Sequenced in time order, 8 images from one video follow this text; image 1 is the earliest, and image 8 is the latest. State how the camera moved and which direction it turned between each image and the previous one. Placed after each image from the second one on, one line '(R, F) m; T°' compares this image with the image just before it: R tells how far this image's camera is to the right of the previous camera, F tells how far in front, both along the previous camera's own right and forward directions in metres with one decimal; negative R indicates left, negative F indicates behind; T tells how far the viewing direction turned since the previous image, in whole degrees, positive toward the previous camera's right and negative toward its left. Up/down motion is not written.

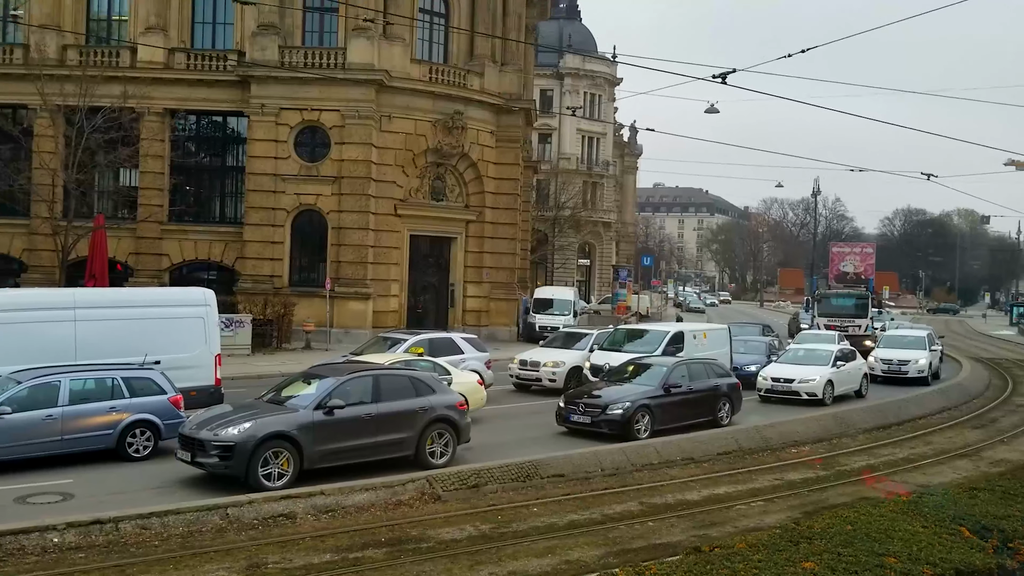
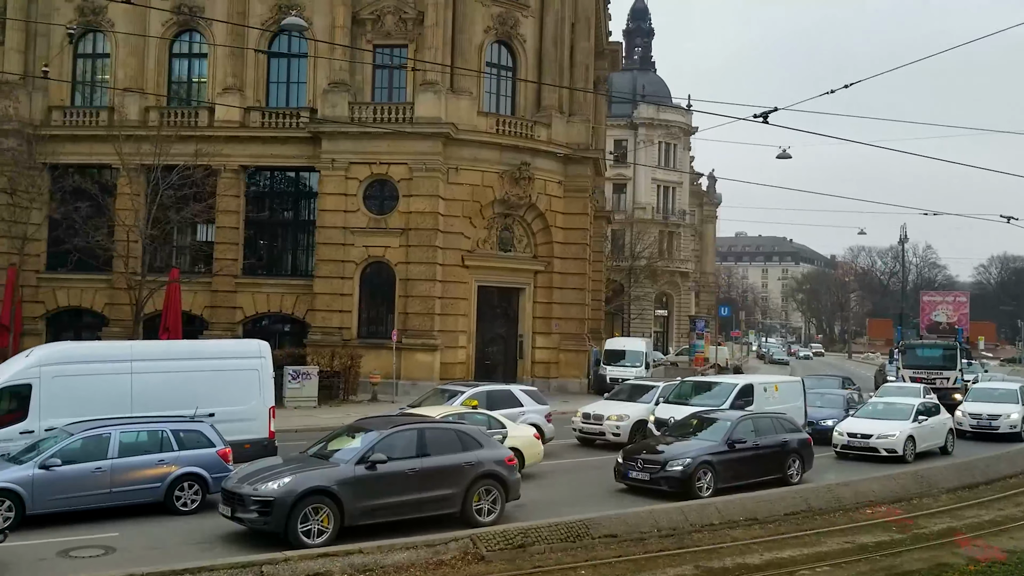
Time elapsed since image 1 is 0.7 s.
(+0.5, +0.4) m; -5°
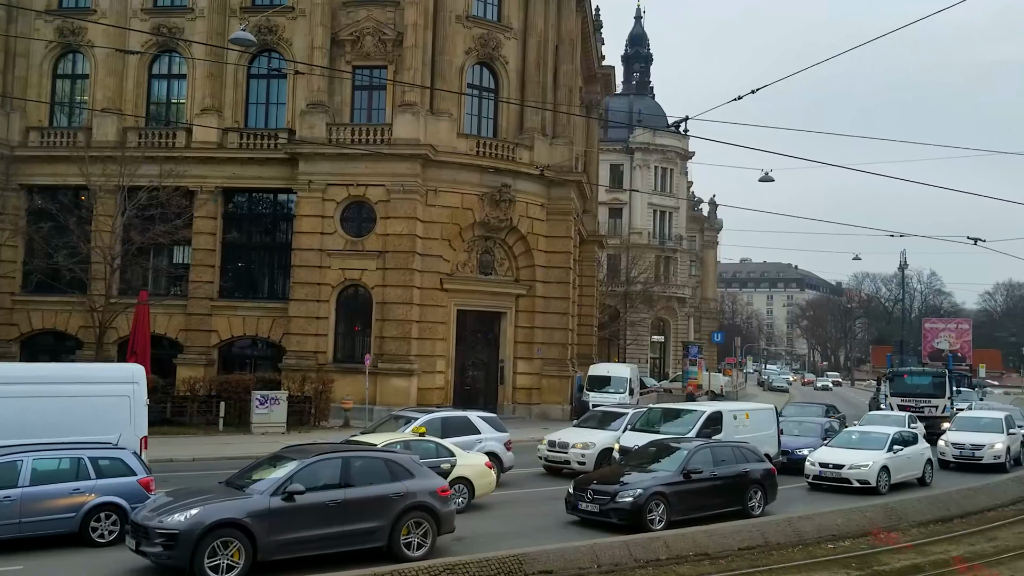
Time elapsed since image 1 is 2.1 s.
(+1.1, +0.6) m; 0°
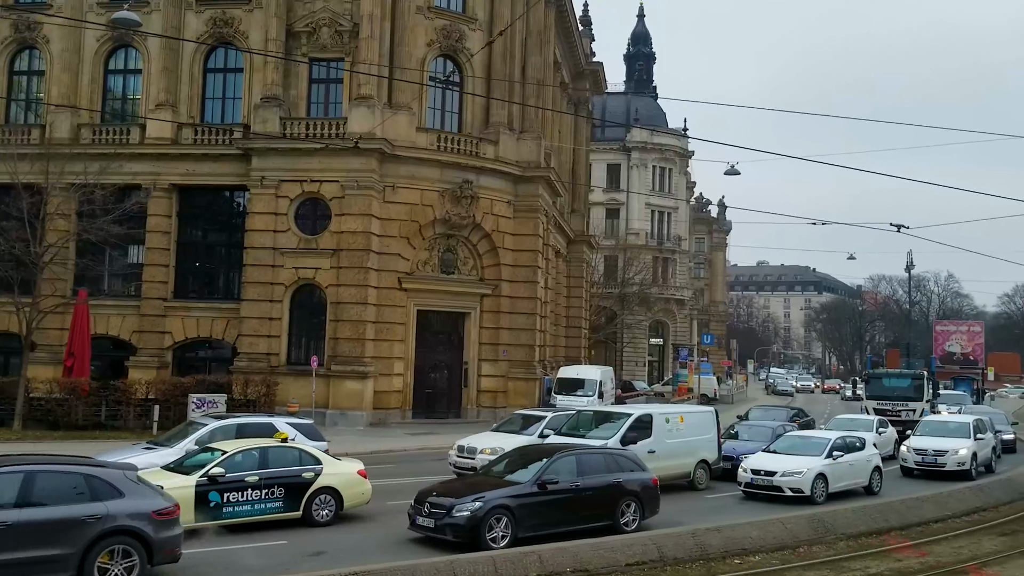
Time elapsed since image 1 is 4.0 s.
(+2.3, +1.3) m; -1°
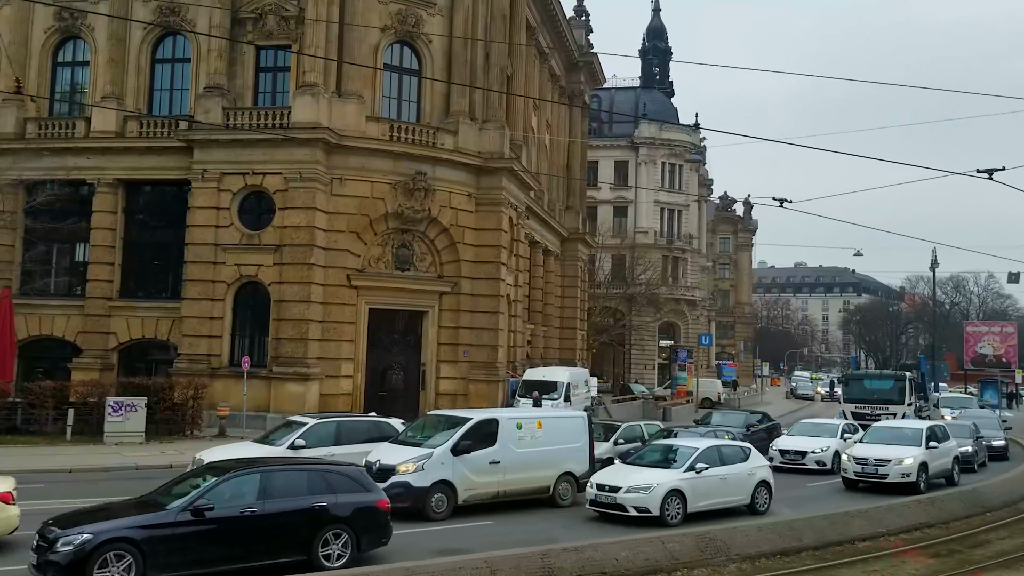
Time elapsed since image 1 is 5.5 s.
(+3.1, +2.0) m; -3°
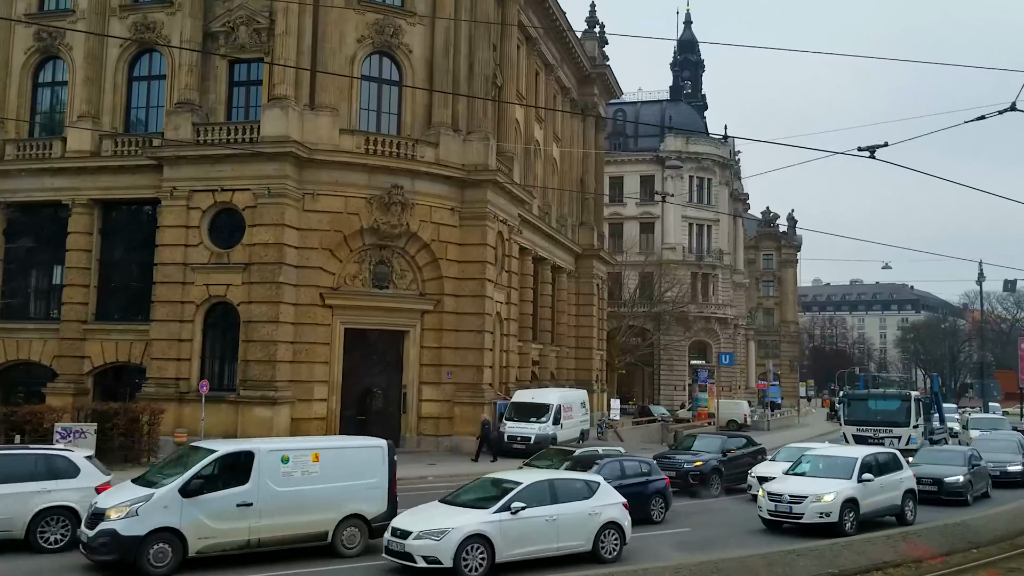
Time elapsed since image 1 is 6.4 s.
(+2.5, +1.7) m; -3°
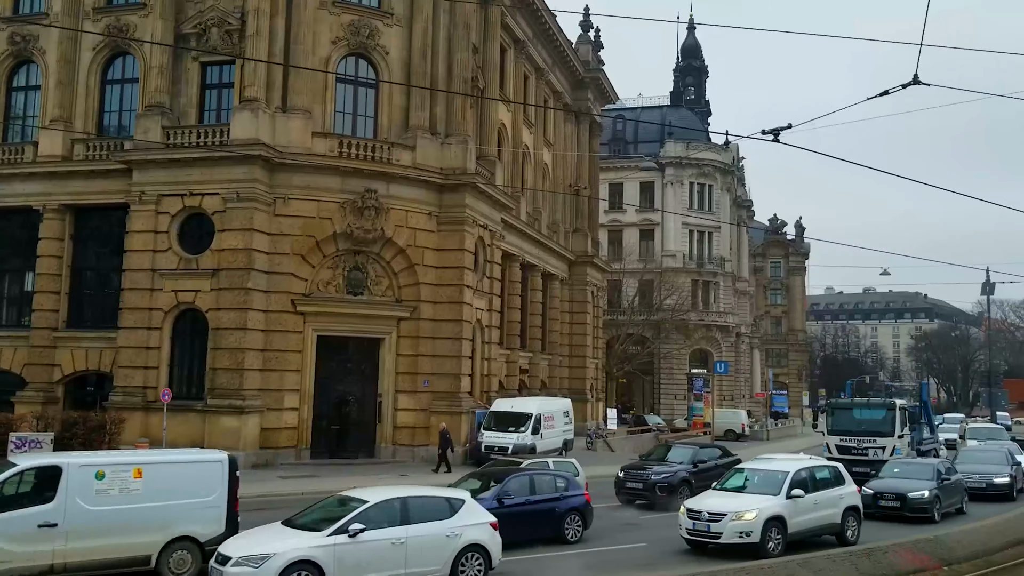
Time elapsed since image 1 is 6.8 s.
(+1.3, +0.8) m; -1°
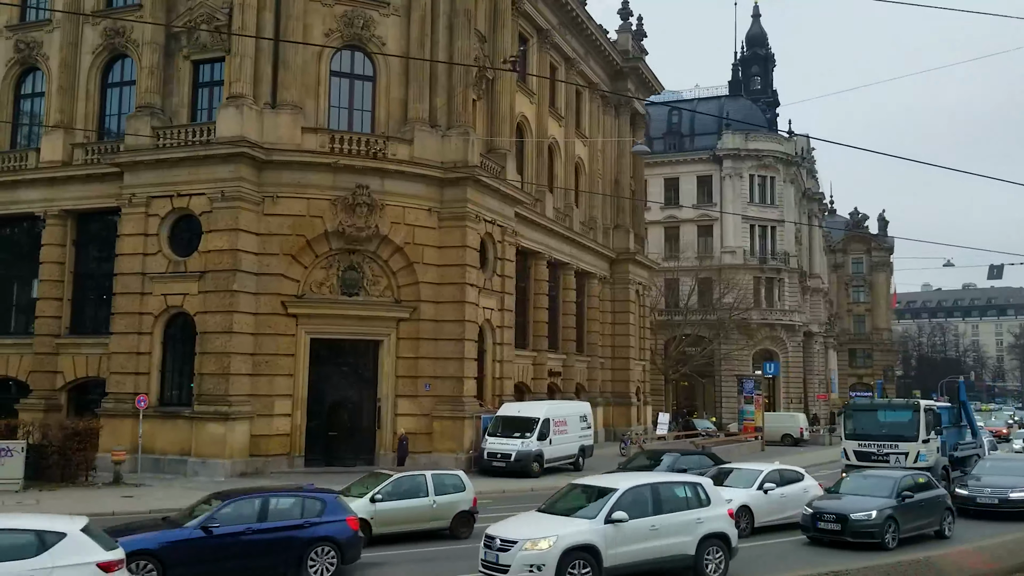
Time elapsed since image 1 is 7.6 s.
(+2.9, +1.9) m; -6°
